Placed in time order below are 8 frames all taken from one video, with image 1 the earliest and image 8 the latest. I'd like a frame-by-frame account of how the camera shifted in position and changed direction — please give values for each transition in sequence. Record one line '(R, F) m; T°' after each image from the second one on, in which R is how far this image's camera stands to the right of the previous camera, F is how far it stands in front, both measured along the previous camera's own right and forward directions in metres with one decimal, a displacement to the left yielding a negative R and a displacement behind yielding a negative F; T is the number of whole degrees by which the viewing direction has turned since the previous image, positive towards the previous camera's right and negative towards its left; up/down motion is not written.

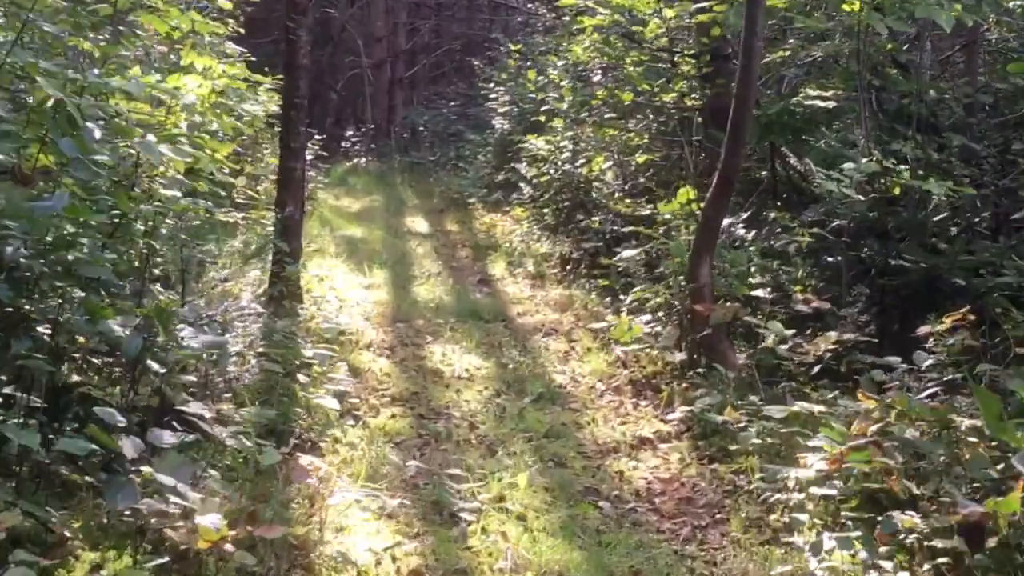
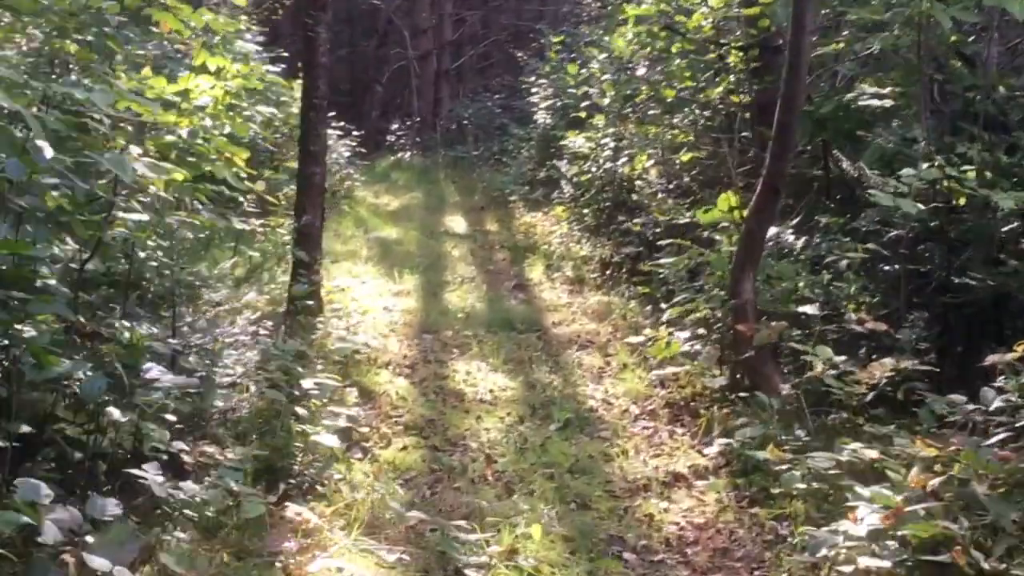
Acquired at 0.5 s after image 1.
(+0.1, +0.4) m; -3°
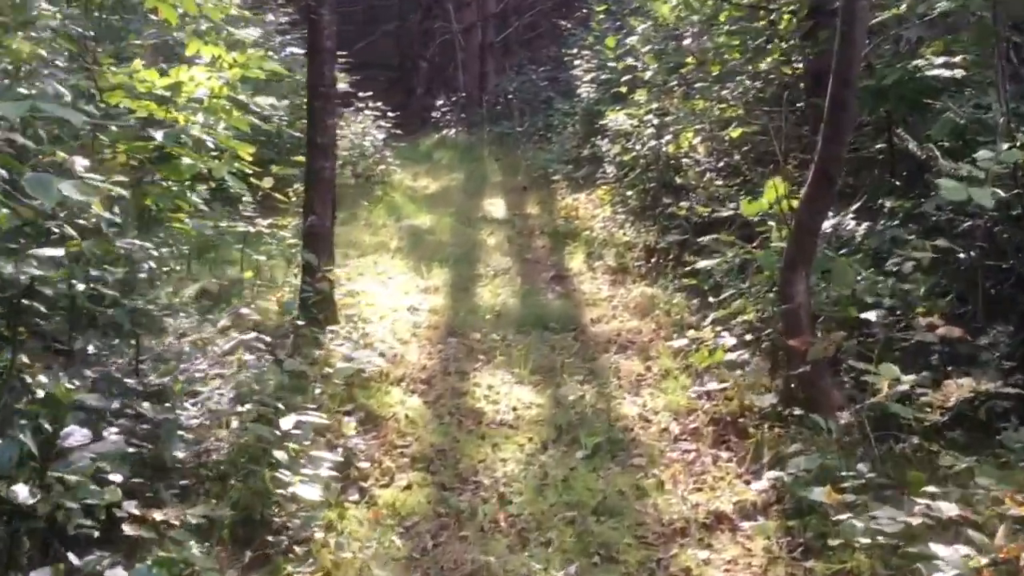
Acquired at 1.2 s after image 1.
(+0.2, +0.6) m; -3°
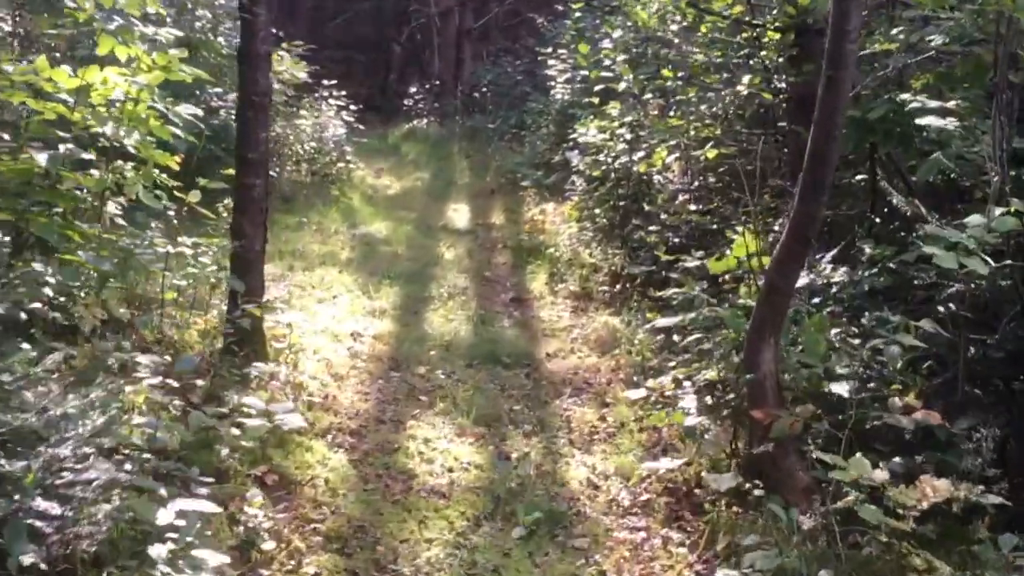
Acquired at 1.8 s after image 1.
(+0.1, +0.5) m; +1°
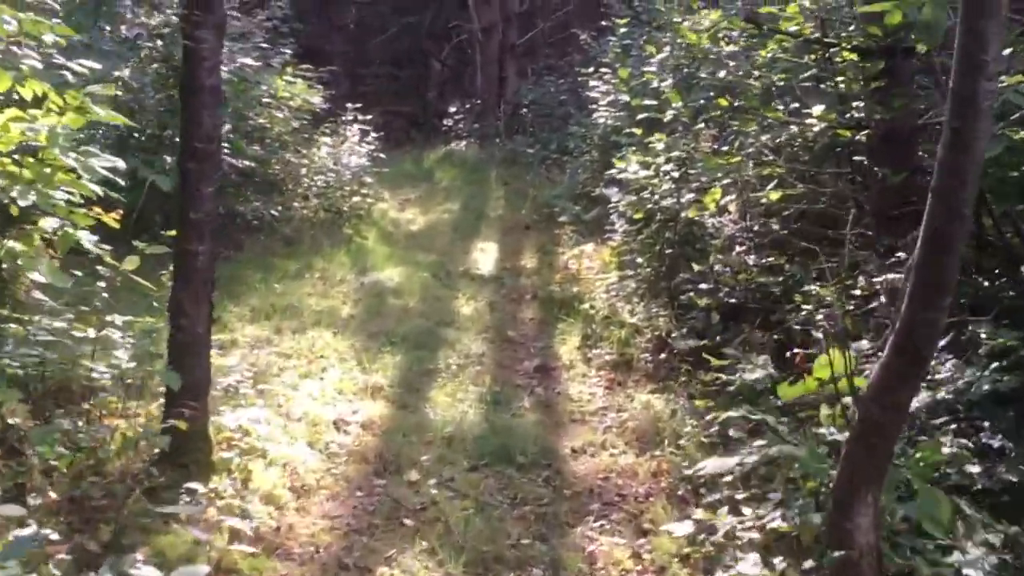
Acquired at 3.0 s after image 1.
(+0.2, +1.2) m; -3°
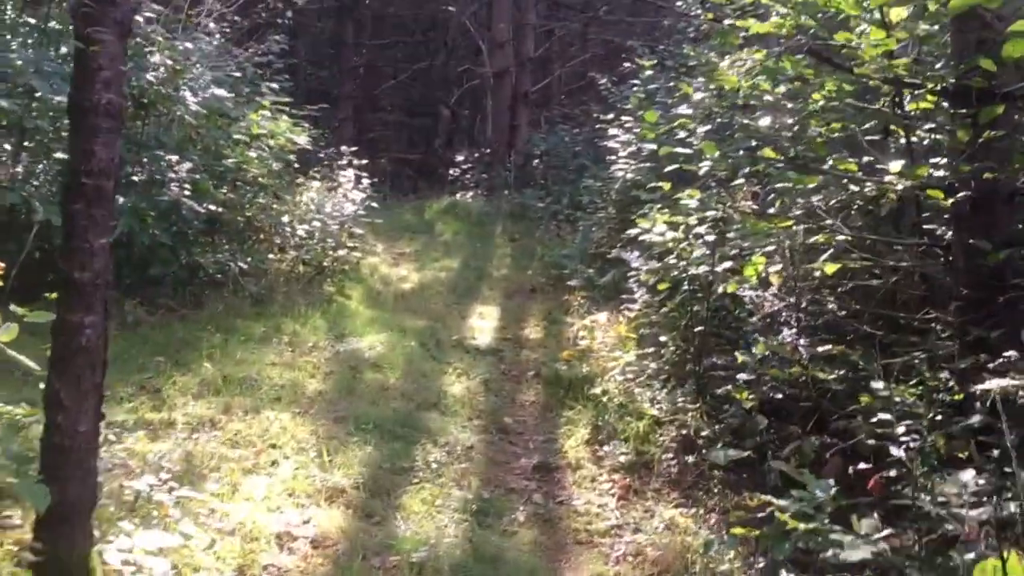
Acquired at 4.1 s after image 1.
(0.0, +1.1) m; 0°
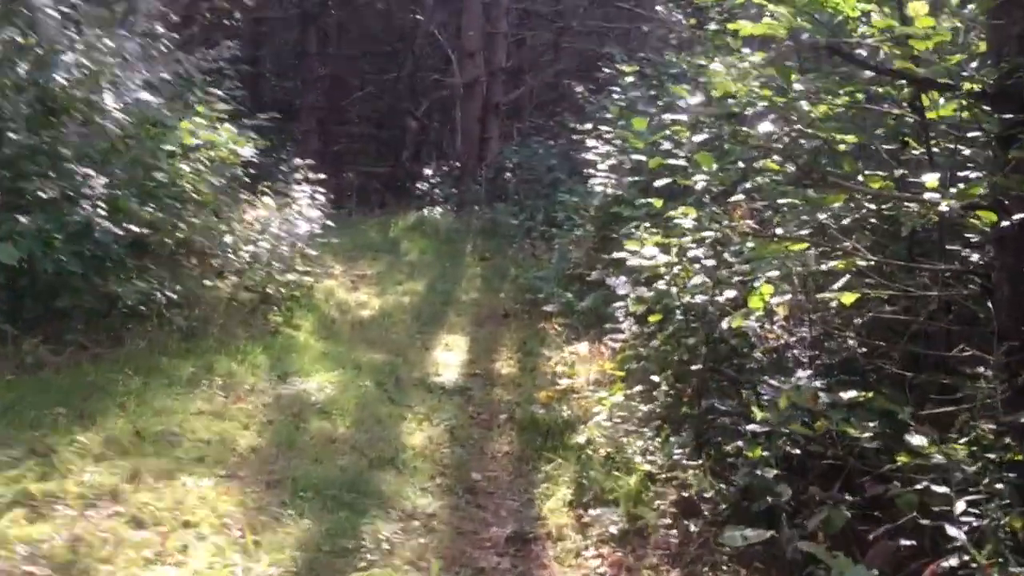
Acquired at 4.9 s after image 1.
(0.0, +0.9) m; +1°
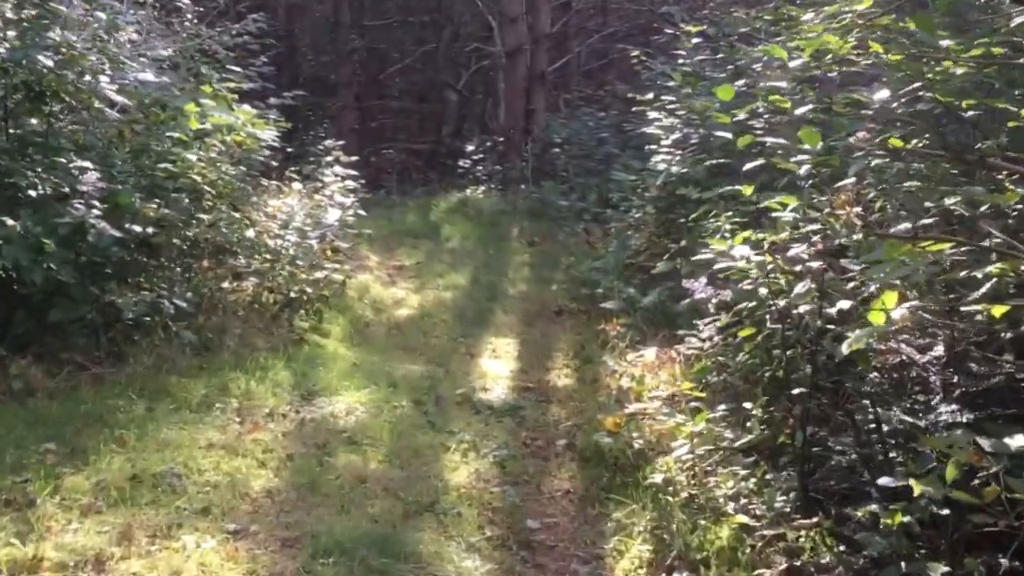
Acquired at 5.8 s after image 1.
(-0.1, +0.9) m; -2°
